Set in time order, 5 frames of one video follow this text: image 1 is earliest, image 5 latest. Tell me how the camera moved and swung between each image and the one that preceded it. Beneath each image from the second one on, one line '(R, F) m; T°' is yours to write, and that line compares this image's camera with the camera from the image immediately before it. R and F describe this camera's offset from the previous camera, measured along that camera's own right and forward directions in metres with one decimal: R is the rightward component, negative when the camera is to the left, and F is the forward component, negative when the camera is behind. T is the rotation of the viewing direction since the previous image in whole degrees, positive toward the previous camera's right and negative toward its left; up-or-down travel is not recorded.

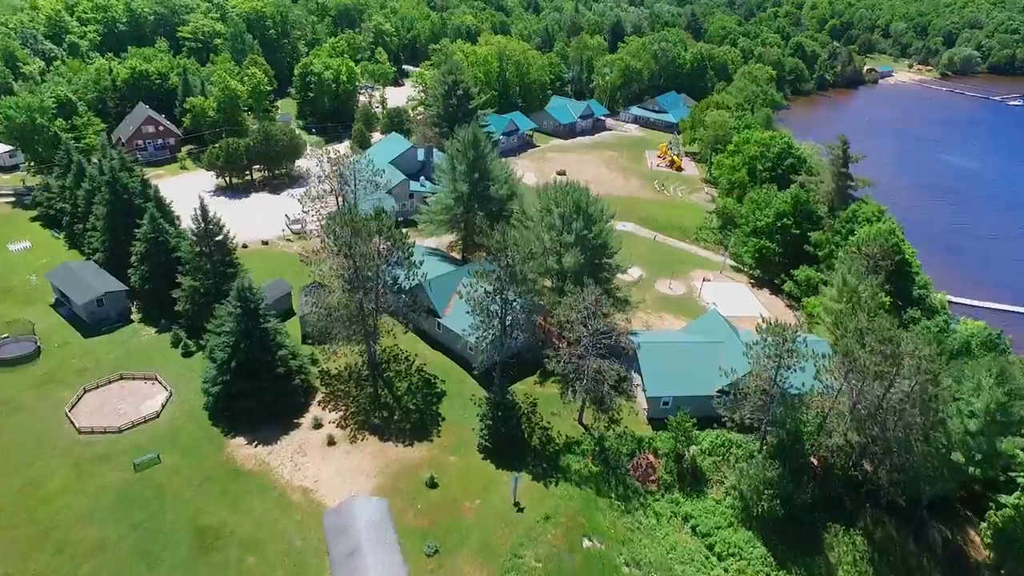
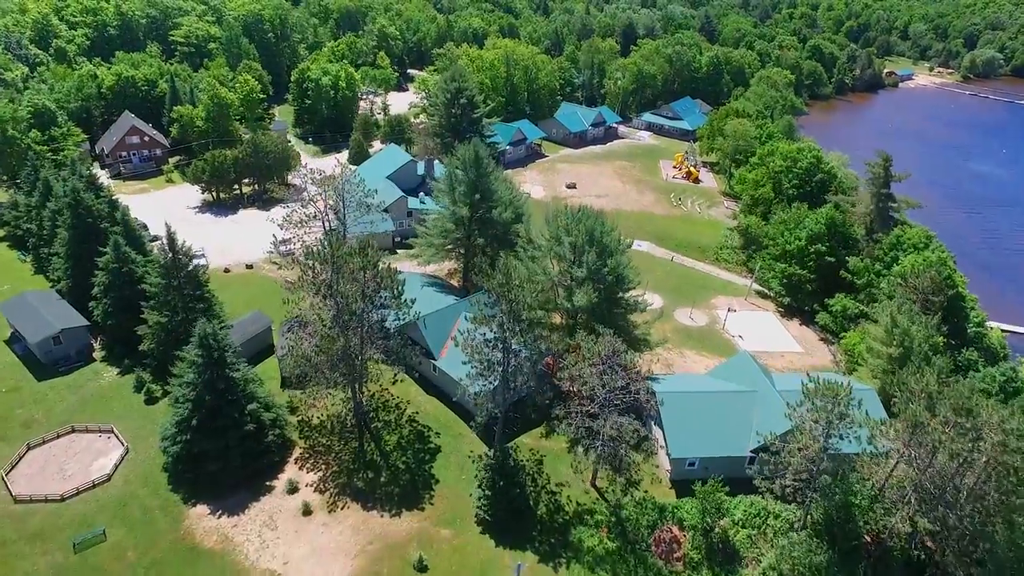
(+0.2, +4.2) m; -1°
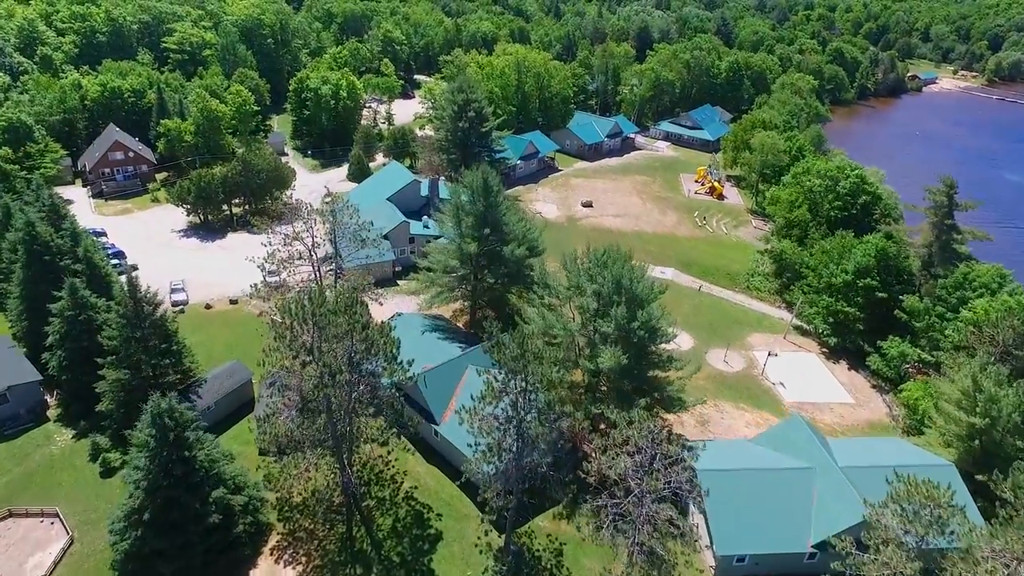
(-0.3, +4.6) m; -1°
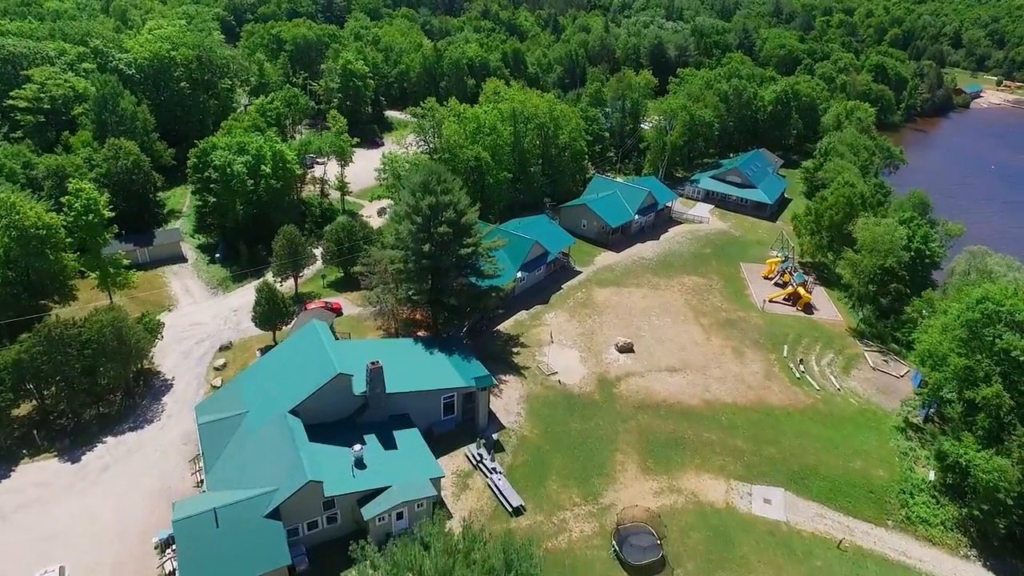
(0.0, +21.0) m; 0°
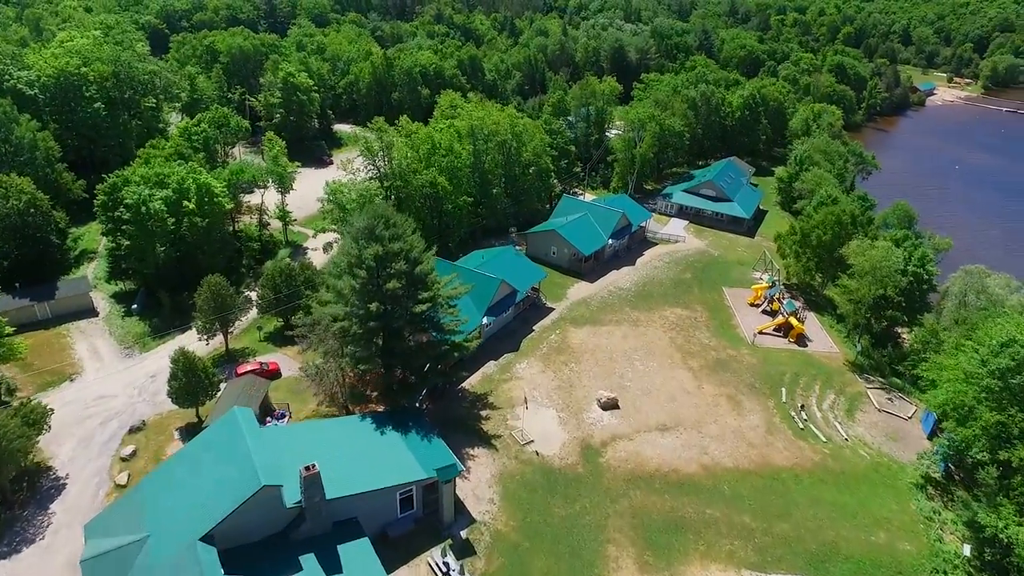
(+0.1, +5.2) m; +3°
